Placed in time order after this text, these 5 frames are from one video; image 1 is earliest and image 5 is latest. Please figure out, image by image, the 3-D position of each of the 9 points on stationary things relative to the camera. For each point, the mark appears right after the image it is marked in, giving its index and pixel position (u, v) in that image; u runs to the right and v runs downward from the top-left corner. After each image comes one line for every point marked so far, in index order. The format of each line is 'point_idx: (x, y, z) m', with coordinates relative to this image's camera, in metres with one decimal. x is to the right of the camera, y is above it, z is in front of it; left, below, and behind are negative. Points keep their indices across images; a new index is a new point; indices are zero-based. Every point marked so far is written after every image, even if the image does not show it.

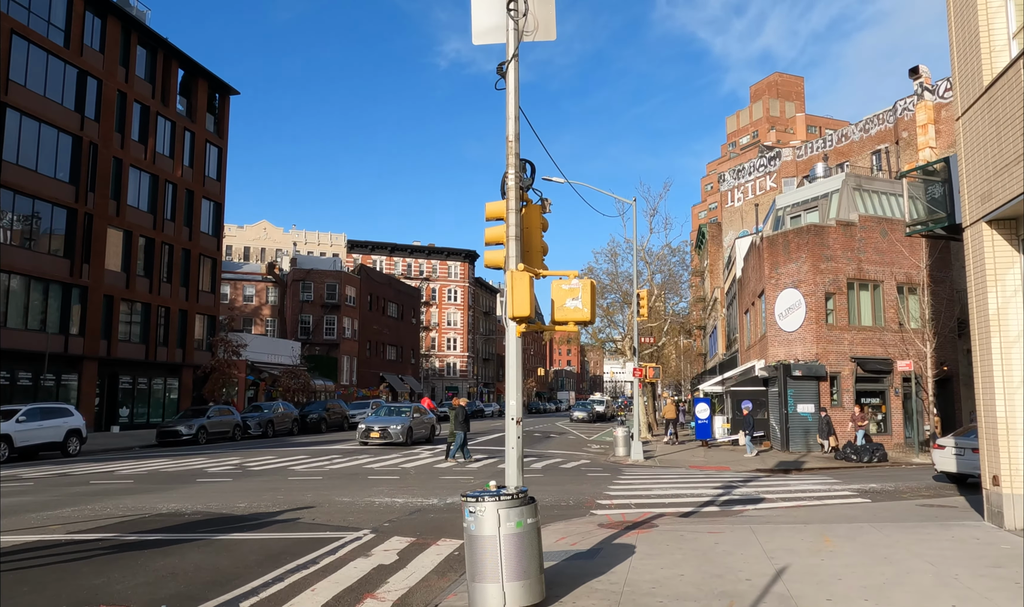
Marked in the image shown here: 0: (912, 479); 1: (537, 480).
0: (+9.5, -4.2, +17.3) m
1: (+0.6, -3.8, +15.8) m
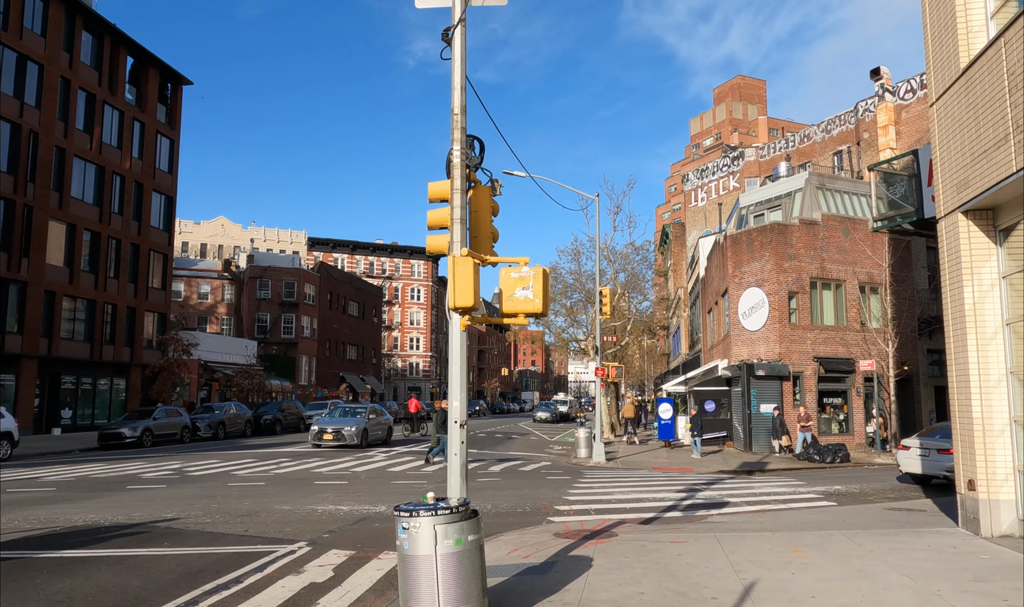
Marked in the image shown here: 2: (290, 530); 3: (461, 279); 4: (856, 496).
0: (+8.5, -4.1, +17.1) m
1: (-0.4, -3.7, +15.1) m
2: (-3.0, -3.0, +9.8) m
3: (-0.4, +0.2, +5.8) m
4: (+6.7, -3.7, +14.2) m
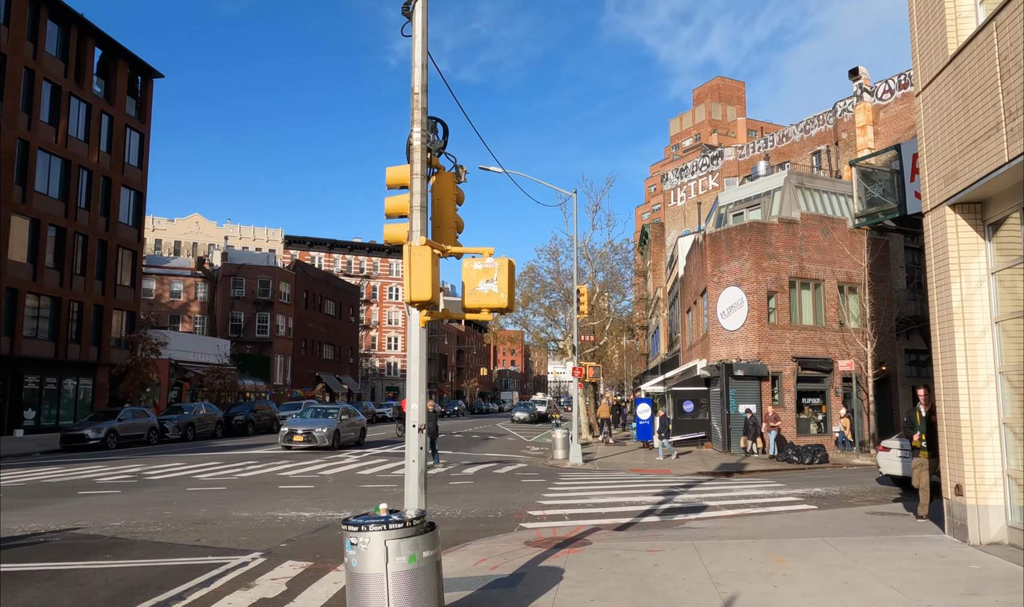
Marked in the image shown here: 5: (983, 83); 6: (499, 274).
0: (+7.9, -4.1, +16.8) m
1: (-0.9, -3.7, +14.6) m
2: (-3.4, -3.0, +9.2) m
3: (-0.7, +0.2, +5.3) m
4: (+6.2, -3.7, +13.9) m
5: (+4.7, +2.2, +7.2) m
6: (-0.1, +0.2, +5.7) m
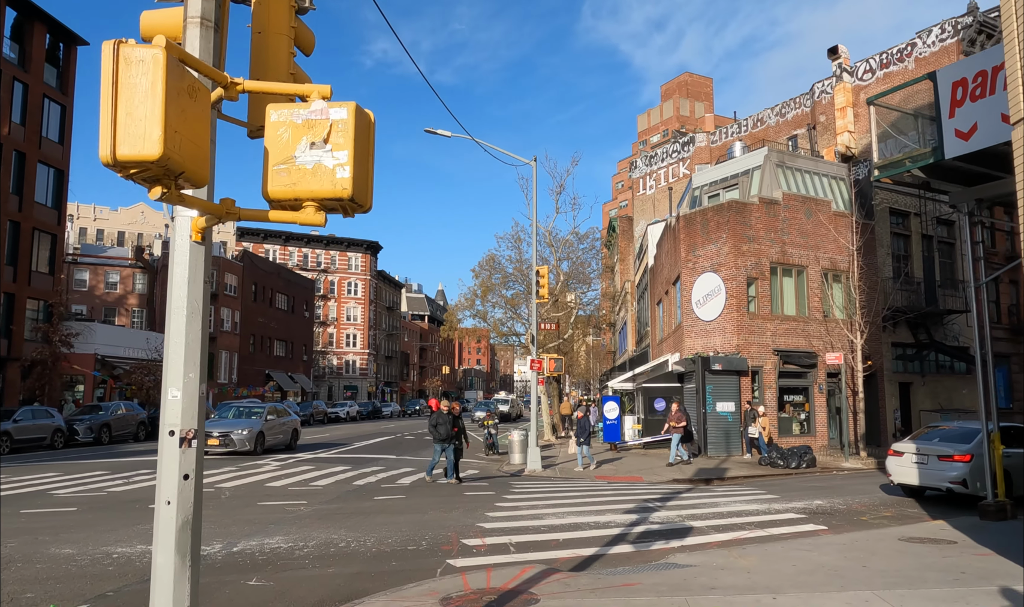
0: (+6.8, -3.7, +14.4) m
1: (-1.9, -3.2, +11.8) m
2: (-4.1, -2.5, +6.3) m
3: (-1.3, +0.7, +2.5) m
4: (+5.2, -3.3, +11.4) m
5: (+4.0, +2.6, +4.6) m
6: (-0.7, +0.7, +2.9) m
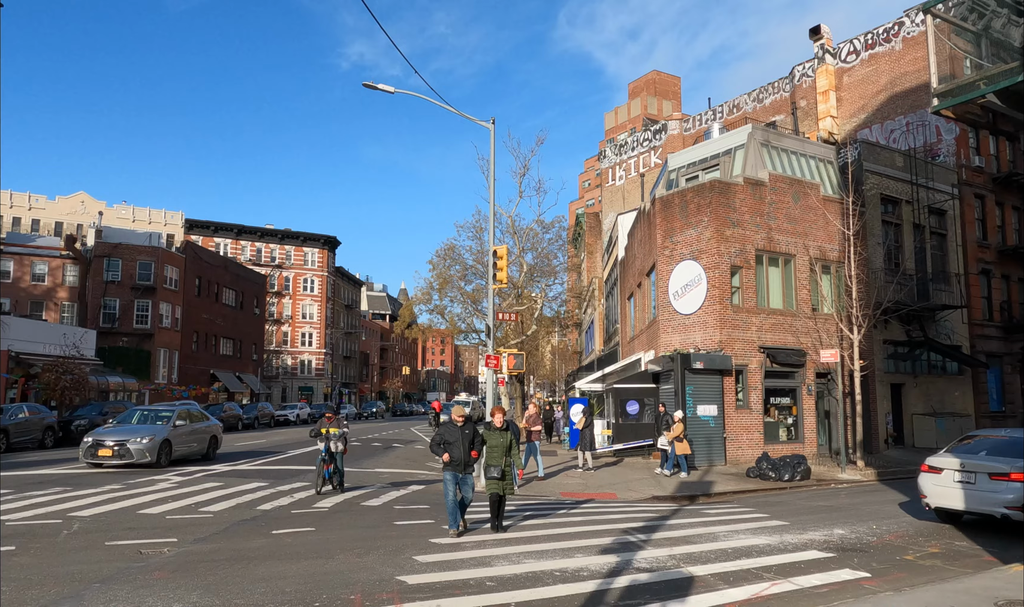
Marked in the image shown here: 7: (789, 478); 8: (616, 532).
0: (+6.0, -3.4, +11.9) m
1: (-2.6, -2.9, +8.9) m
2: (-4.6, -2.2, +3.3) m
3: (-1.5, +1.0, -0.3) m
4: (+4.5, -3.0, +8.8) m
5: (+3.7, +2.9, +2.0) m
6: (-1.0, +1.0, +0.1) m
7: (+6.5, -4.1, +17.1) m
8: (+1.4, -3.2, +10.2) m
